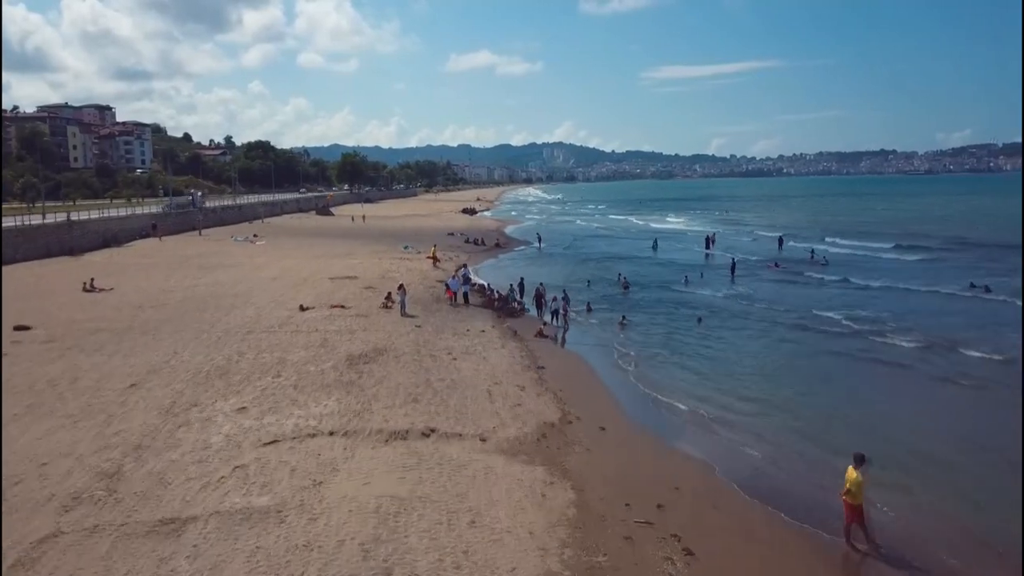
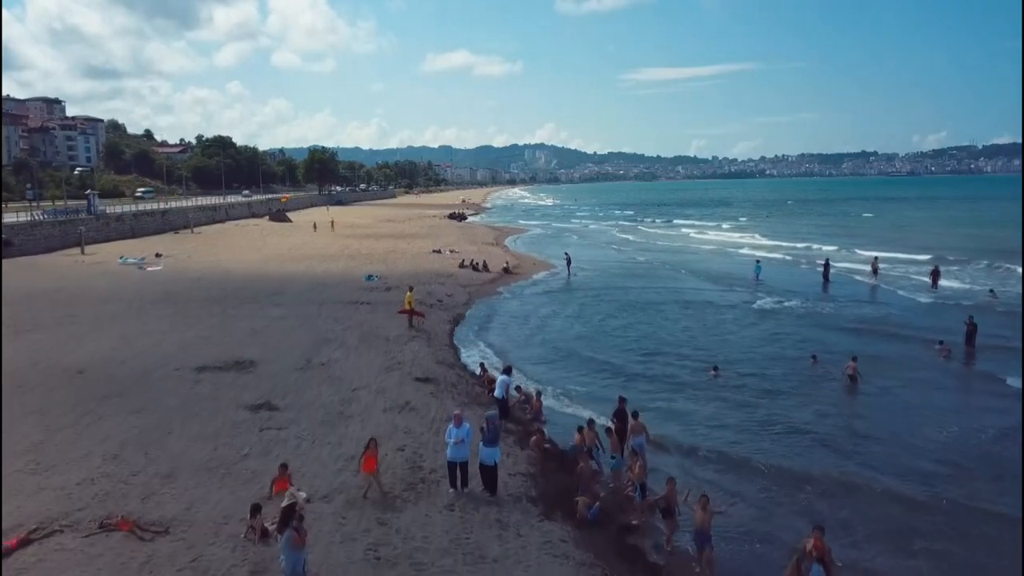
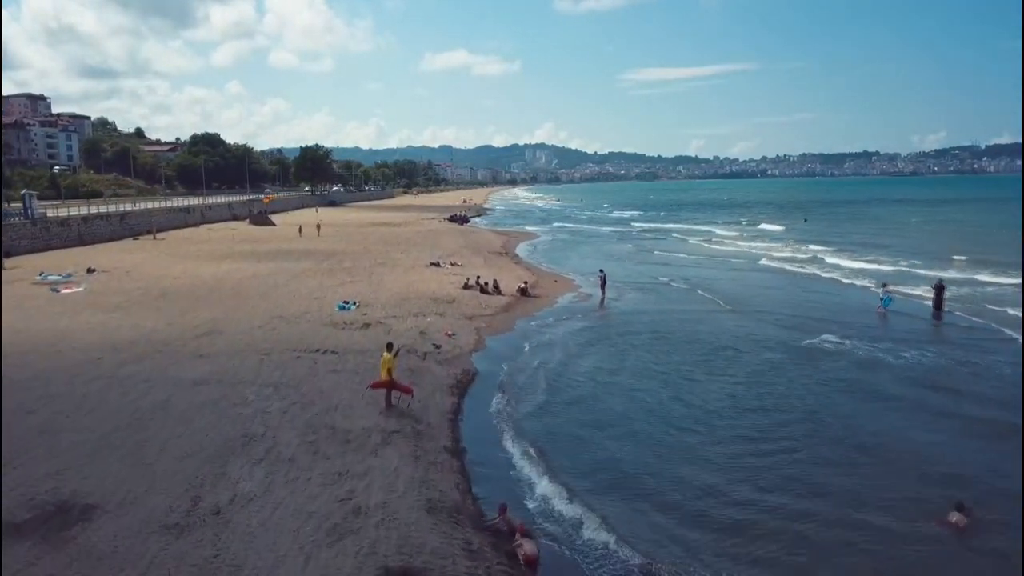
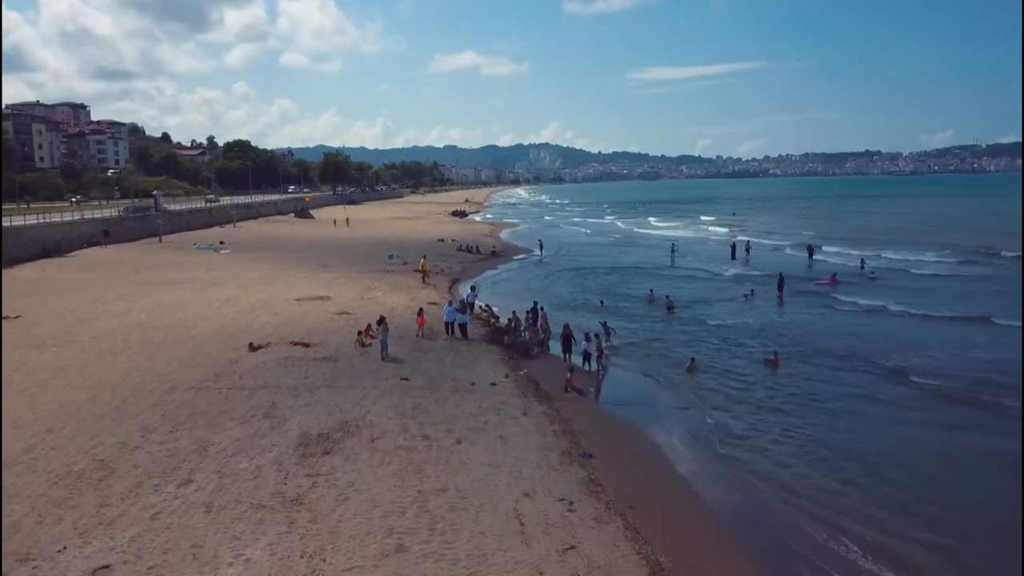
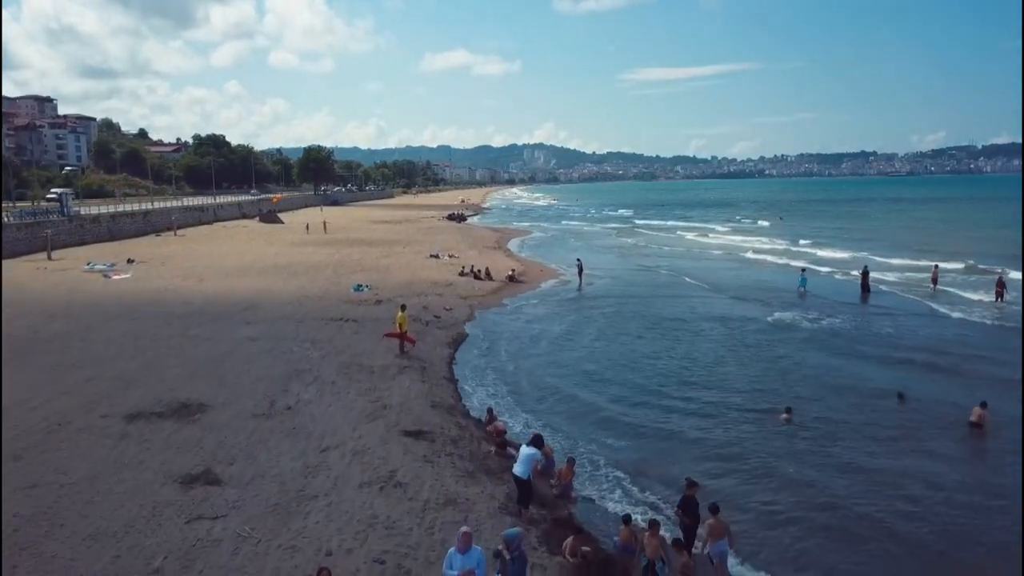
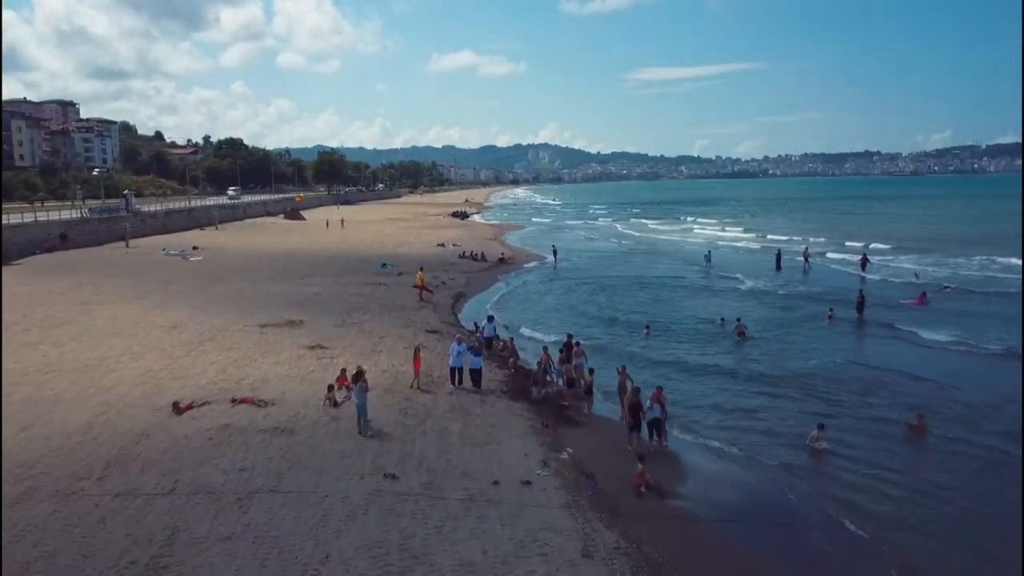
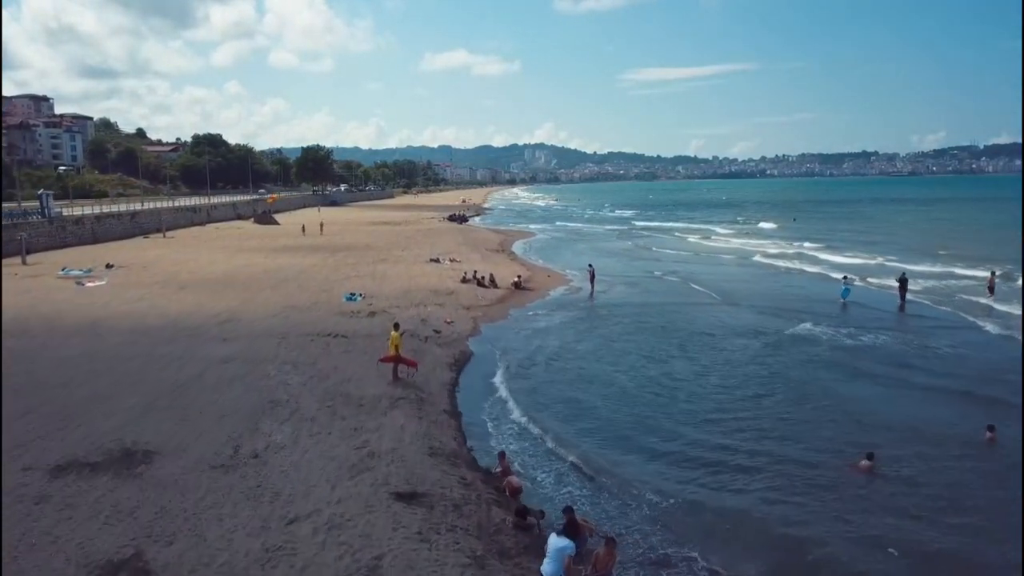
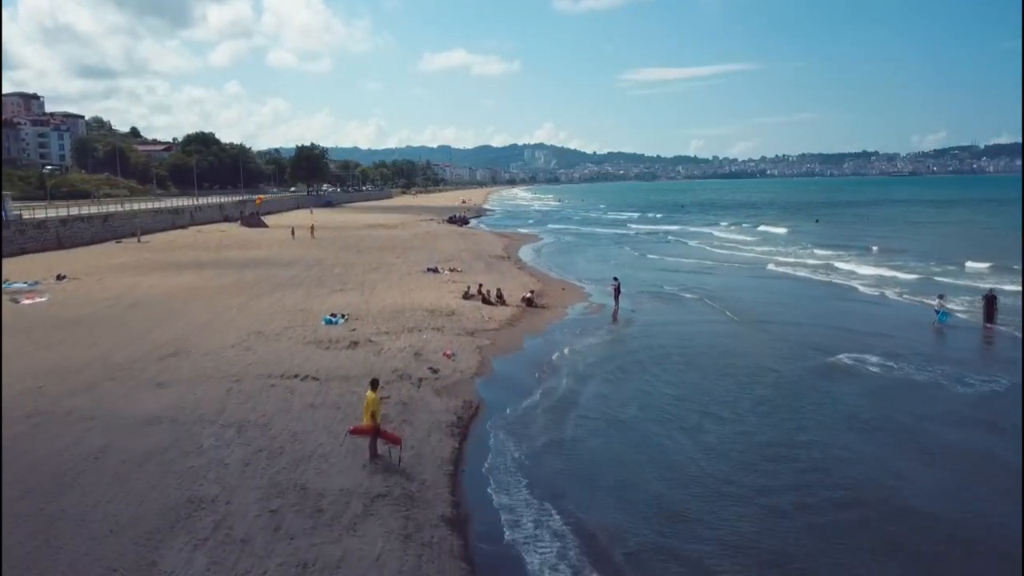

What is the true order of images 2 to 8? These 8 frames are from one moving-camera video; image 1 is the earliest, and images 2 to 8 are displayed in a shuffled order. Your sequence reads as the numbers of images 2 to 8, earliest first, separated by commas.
4, 6, 2, 5, 7, 3, 8
